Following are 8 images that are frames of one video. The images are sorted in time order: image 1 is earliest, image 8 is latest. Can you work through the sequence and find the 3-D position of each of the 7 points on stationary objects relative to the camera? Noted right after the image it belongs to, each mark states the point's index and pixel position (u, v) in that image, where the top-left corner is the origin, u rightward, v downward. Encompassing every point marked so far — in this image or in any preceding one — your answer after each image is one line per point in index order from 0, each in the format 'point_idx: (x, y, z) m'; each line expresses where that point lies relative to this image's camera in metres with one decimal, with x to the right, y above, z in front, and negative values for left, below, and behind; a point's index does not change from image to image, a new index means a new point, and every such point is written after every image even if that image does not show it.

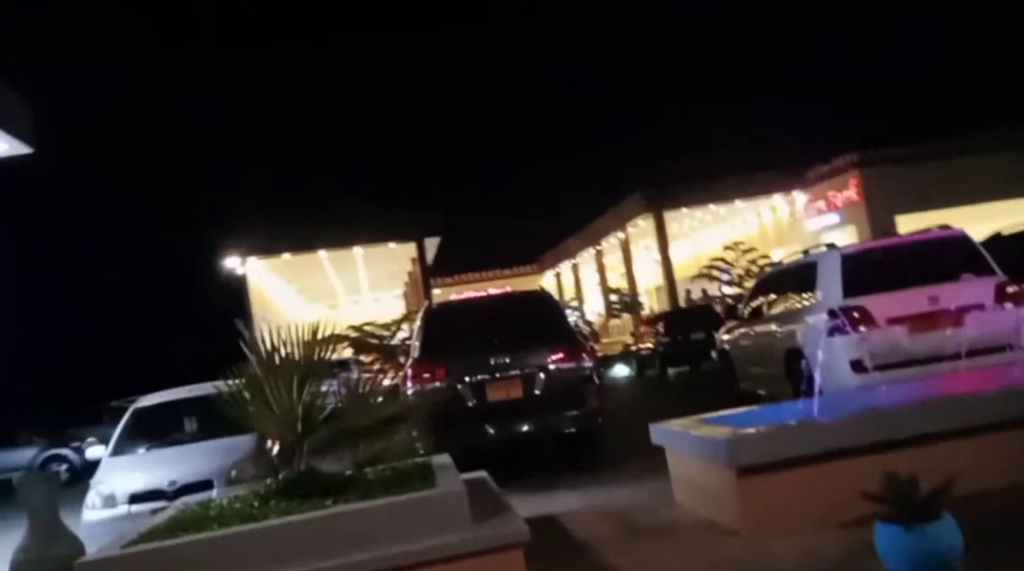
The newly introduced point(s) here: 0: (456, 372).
0: (-0.5, -0.8, +9.9) m
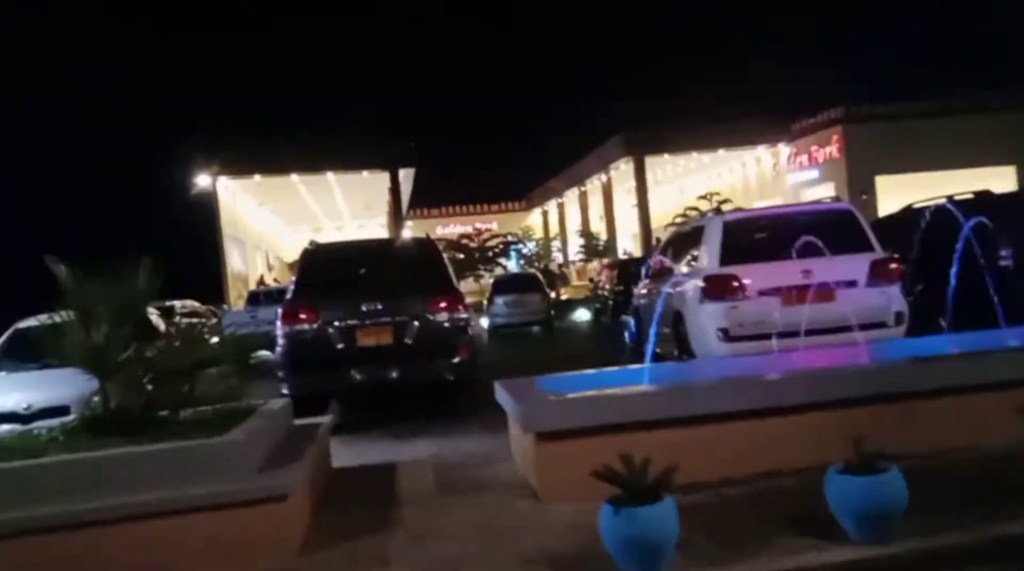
0: (-1.7, -0.3, +9.9) m
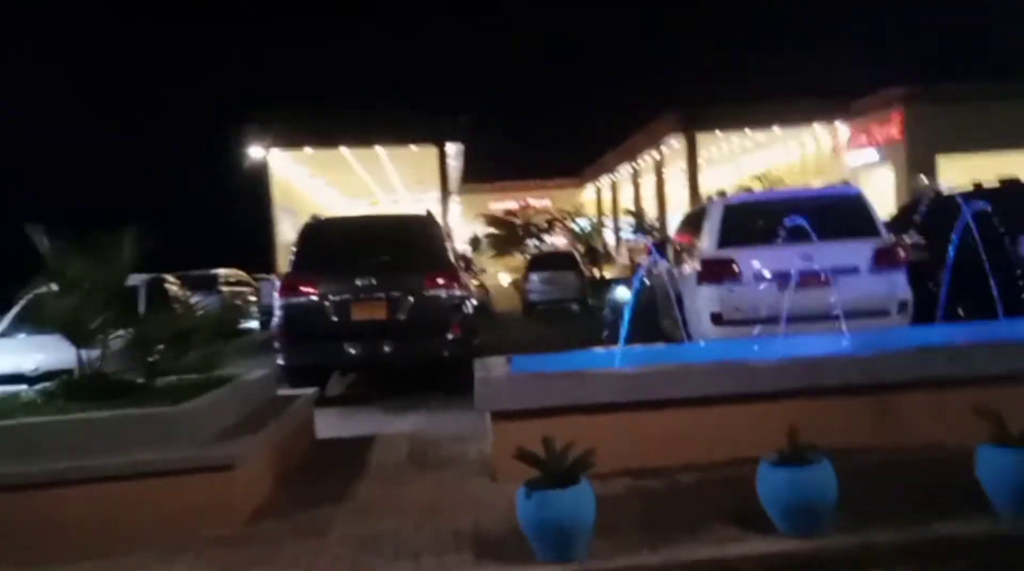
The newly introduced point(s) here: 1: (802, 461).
0: (-1.8, 0.0, +10.0) m
1: (+1.5, -0.9, +5.4) m
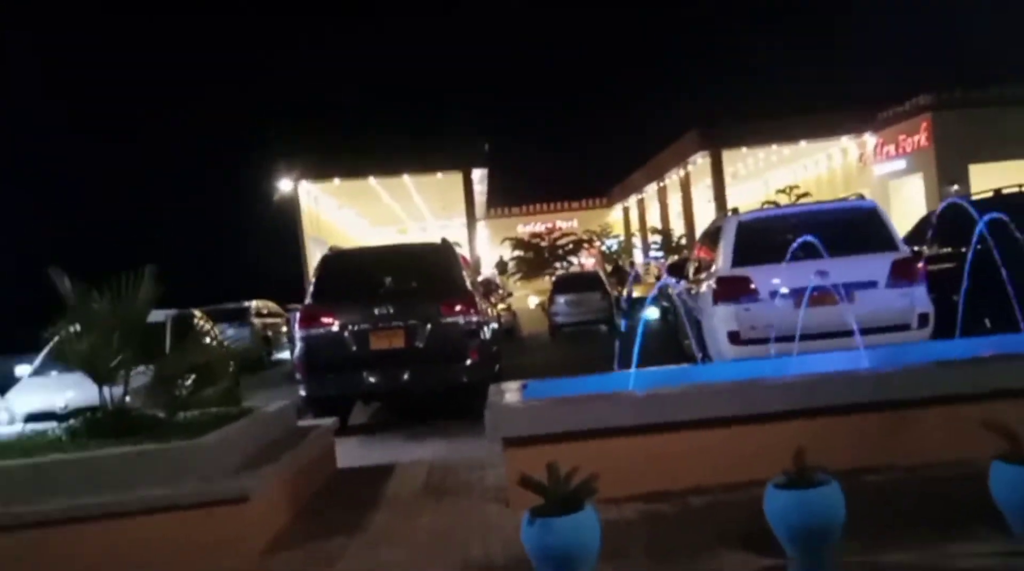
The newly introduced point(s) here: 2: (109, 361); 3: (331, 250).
0: (-1.6, -0.3, +10.1) m
1: (+1.5, -1.0, +5.4) m
2: (-2.9, -0.5, +7.5) m
3: (-1.9, +0.4, +10.8) m
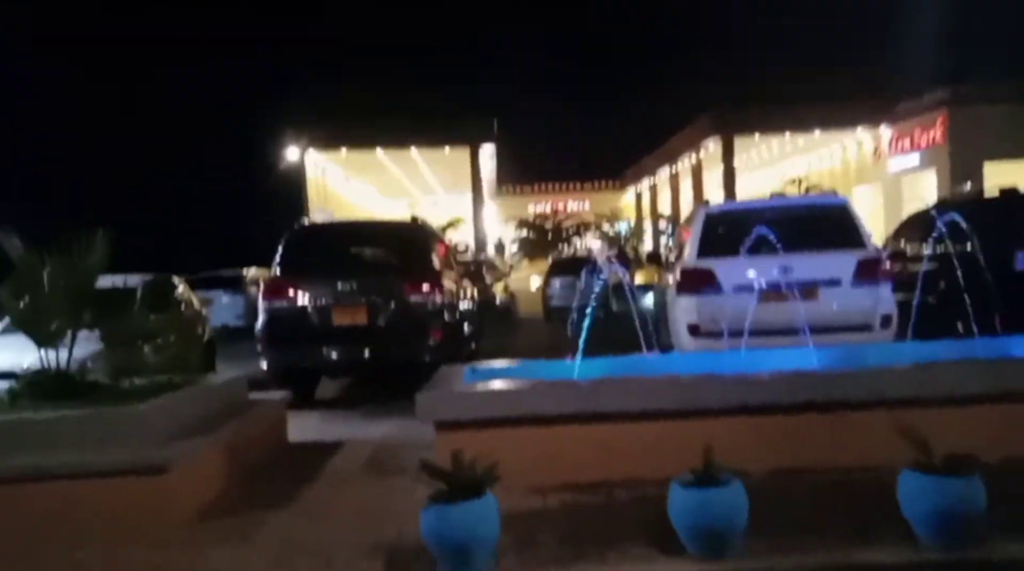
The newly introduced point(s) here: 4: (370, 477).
0: (-2.0, -0.1, +10.1) m
1: (+1.0, -1.0, +5.4) m
2: (-3.3, -0.3, +7.5) m
3: (-2.2, +0.6, +10.8) m
4: (-1.0, -1.4, +7.6) m
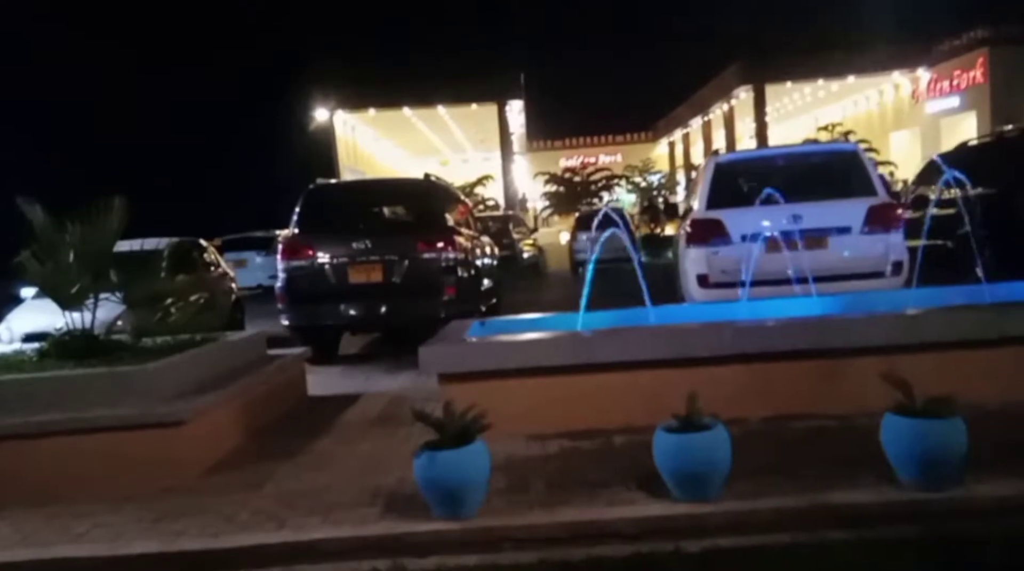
0: (-1.8, +0.3, +10.4) m
1: (+1.0, -0.7, +5.5) m
2: (-3.3, 0.0, +7.8) m
3: (-2.0, +1.1, +11.1) m
4: (-1.0, -1.1, +7.9) m
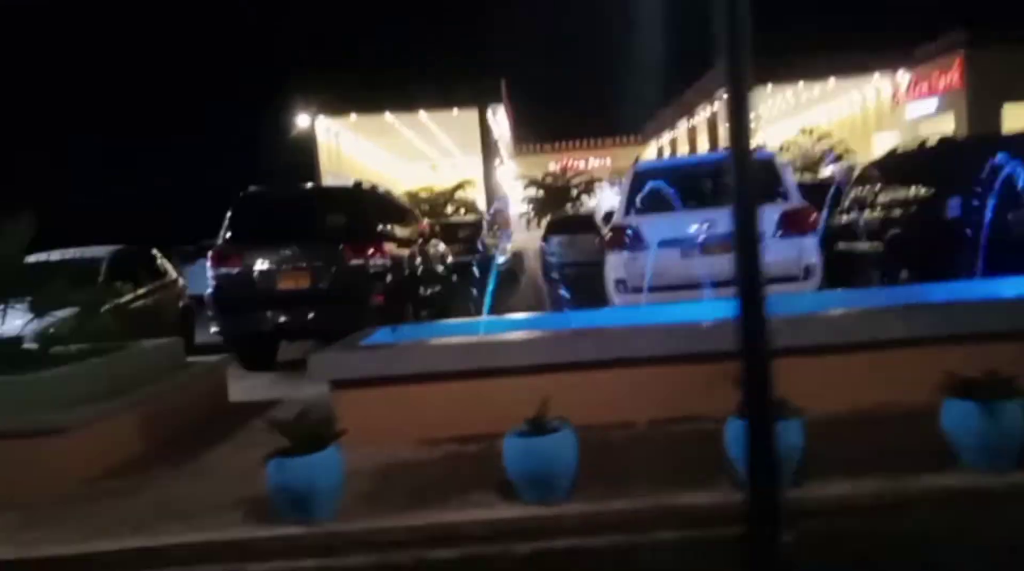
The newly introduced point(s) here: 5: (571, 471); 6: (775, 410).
0: (-2.6, +0.3, +10.5) m
1: (+0.2, -0.8, +5.6) m
2: (-4.0, -0.1, +8.0) m
3: (-2.8, +1.0, +11.2) m
4: (-1.7, -1.1, +8.0) m
5: (+0.3, -1.0, +5.7) m
6: (+1.4, -0.7, +5.6) m
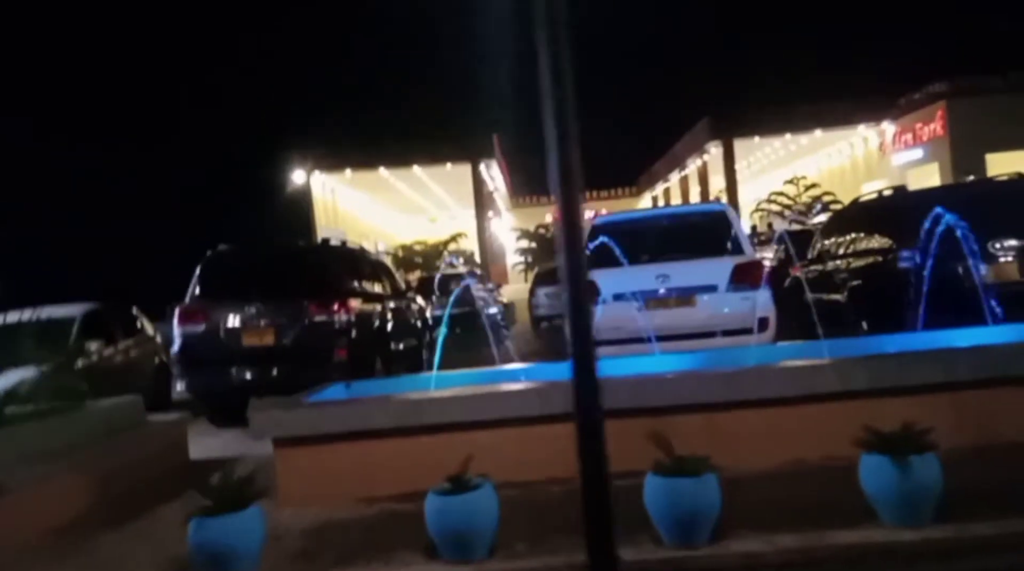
0: (-3.0, -0.3, +10.6) m
1: (-0.2, -1.1, +5.7) m
2: (-4.4, -0.6, +8.1) m
3: (-3.1, +0.4, +11.3) m
4: (-2.1, -1.6, +8.0) m
5: (-0.1, -1.3, +5.8) m
6: (+1.0, -1.0, +5.6) m
